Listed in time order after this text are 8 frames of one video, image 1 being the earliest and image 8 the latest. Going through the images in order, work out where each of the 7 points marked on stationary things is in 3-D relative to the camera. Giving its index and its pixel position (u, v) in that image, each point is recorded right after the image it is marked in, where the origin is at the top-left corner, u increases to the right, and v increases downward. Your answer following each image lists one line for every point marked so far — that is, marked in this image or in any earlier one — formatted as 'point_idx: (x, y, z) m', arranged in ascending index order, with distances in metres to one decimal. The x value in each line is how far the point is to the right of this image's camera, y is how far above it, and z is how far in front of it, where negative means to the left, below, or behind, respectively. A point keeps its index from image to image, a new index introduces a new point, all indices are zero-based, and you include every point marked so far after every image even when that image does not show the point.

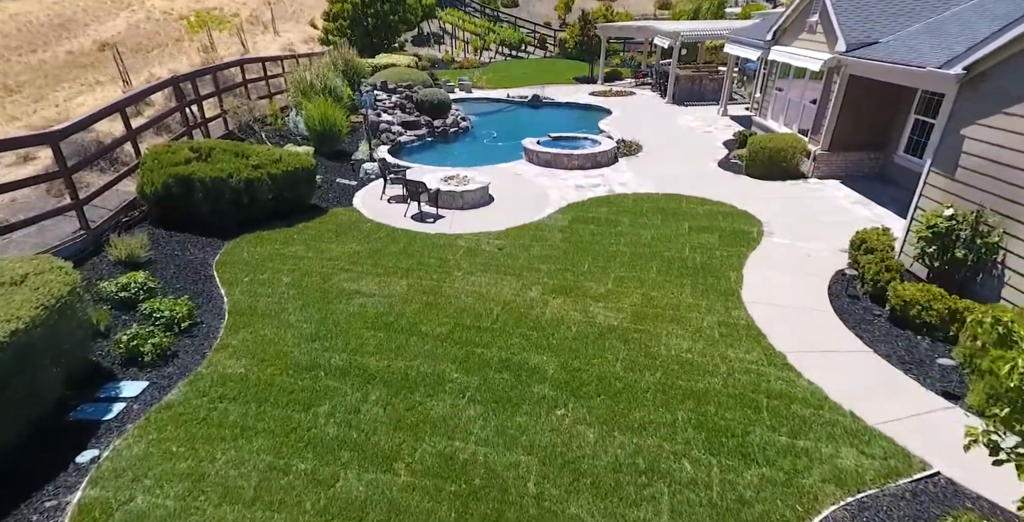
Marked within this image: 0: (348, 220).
0: (-3.3, +0.8, +10.0) m
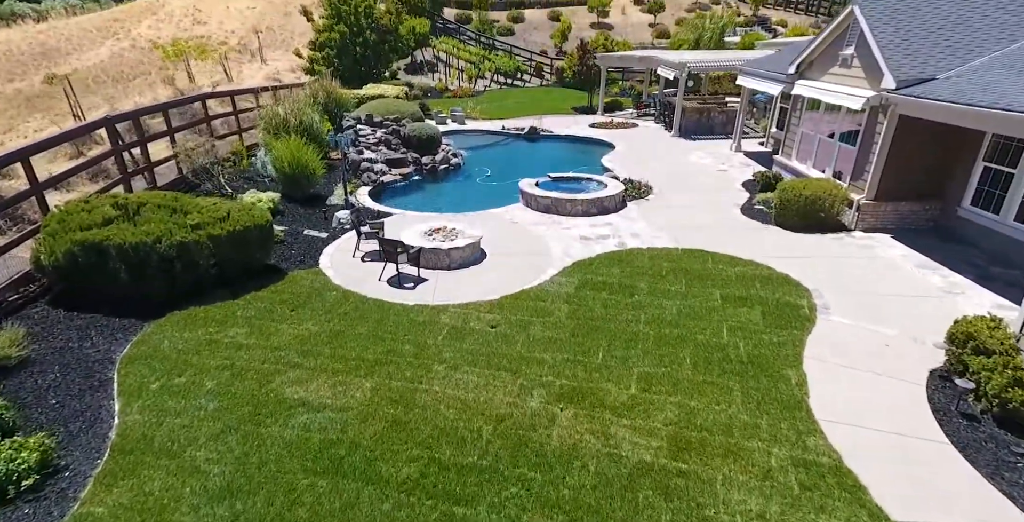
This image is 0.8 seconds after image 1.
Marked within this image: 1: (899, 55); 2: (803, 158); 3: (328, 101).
0: (-3.4, -0.4, +8.3) m
1: (+7.3, +4.0, +9.4) m
2: (+7.8, +2.7, +13.3) m
3: (-6.8, +5.8, +18.0) m
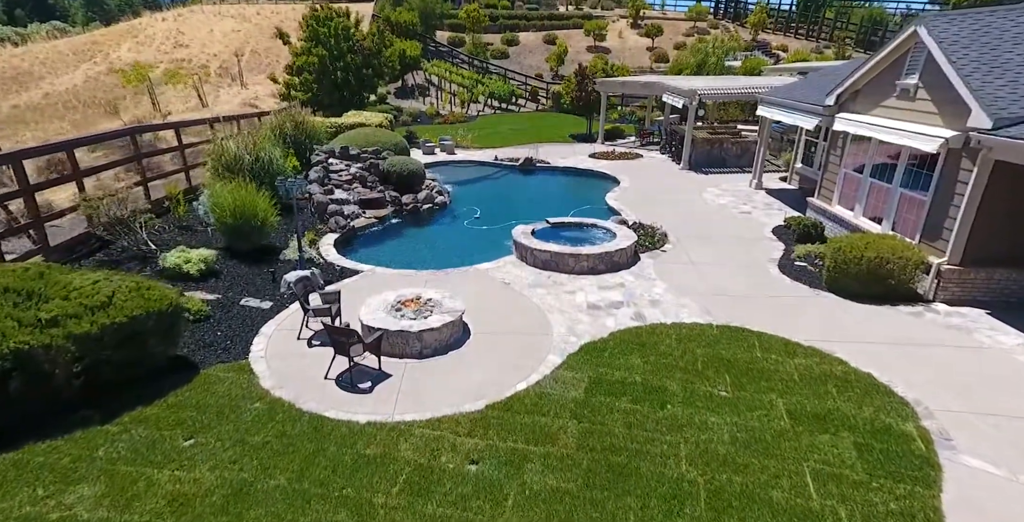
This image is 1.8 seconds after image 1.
0: (-3.5, -1.6, +6.1) m
1: (+7.2, +2.7, +7.4) m
2: (+7.6, +1.3, +11.3) m
3: (-7.0, +4.2, +16.0) m
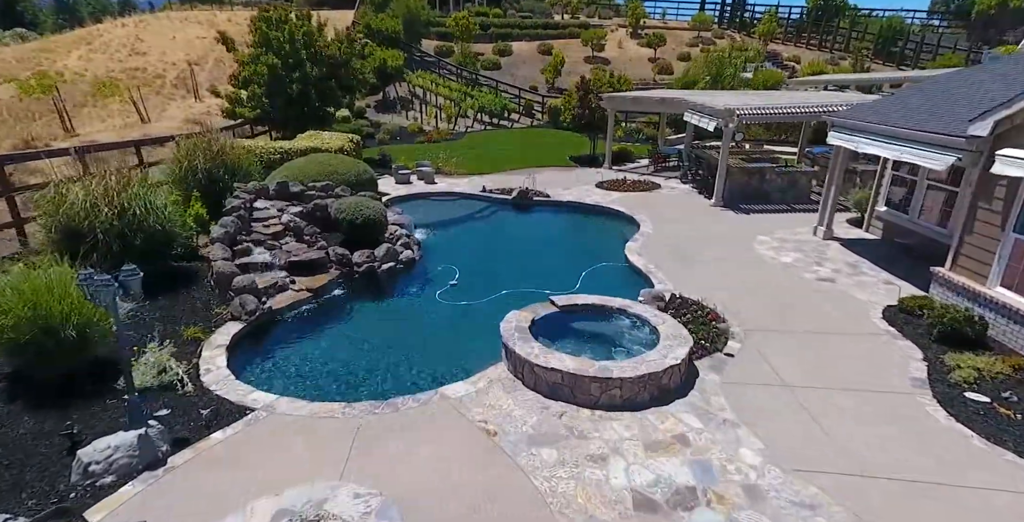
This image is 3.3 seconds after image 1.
0: (-3.6, -3.2, +1.9) m
1: (+7.1, +1.1, +3.5) m
2: (+7.4, -0.4, +7.3) m
3: (-7.3, +2.4, +11.9) m
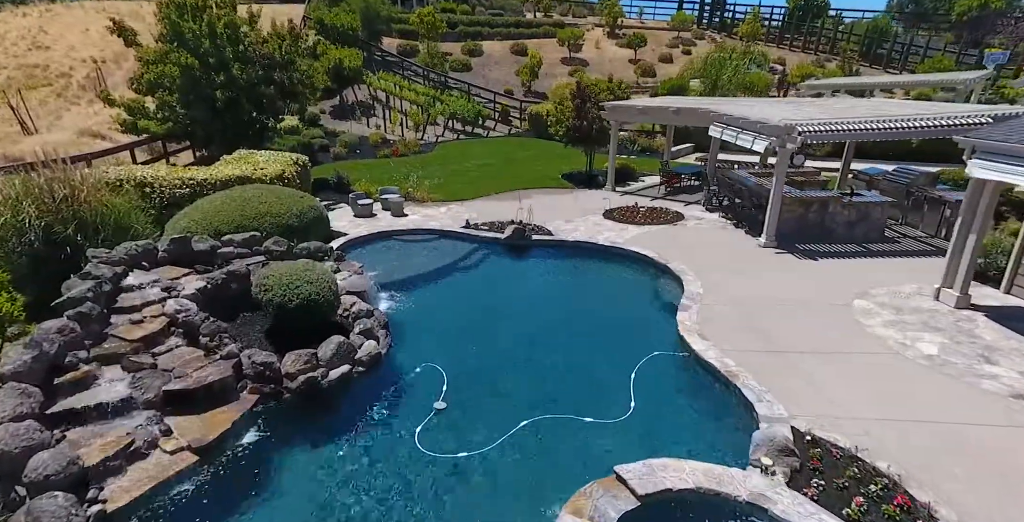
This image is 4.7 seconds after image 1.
0: (-2.7, -4.8, -2.3) m
1: (+7.8, -0.3, +0.1) m
2: (+7.9, -1.7, +3.9) m
3: (-7.1, +0.7, +7.5) m
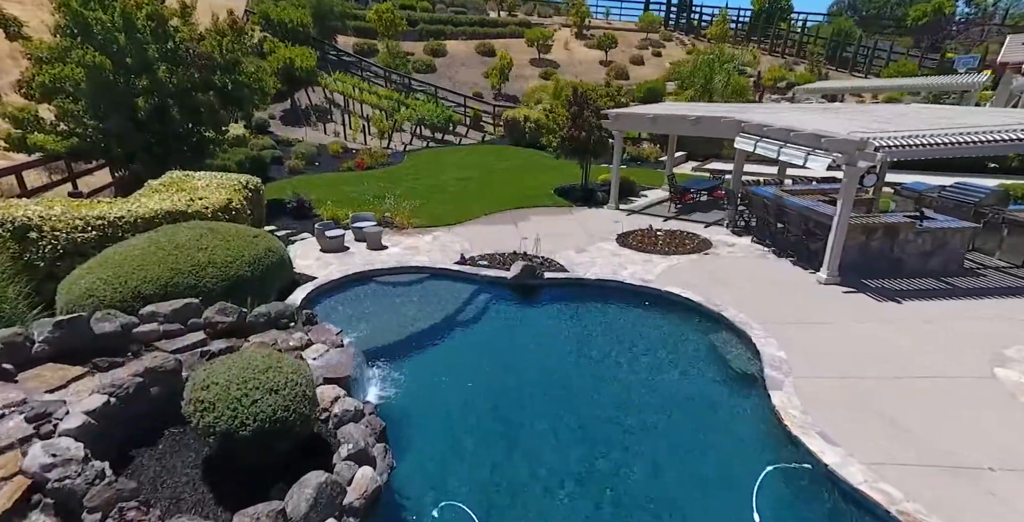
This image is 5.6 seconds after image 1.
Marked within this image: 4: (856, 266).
0: (-0.9, -5.9, -5.0) m
1: (+9.2, -1.0, -1.8) m
2: (+9.0, -2.5, +2.0) m
3: (-6.3, -0.6, +4.4) m
4: (+7.6, -0.1, +10.8) m
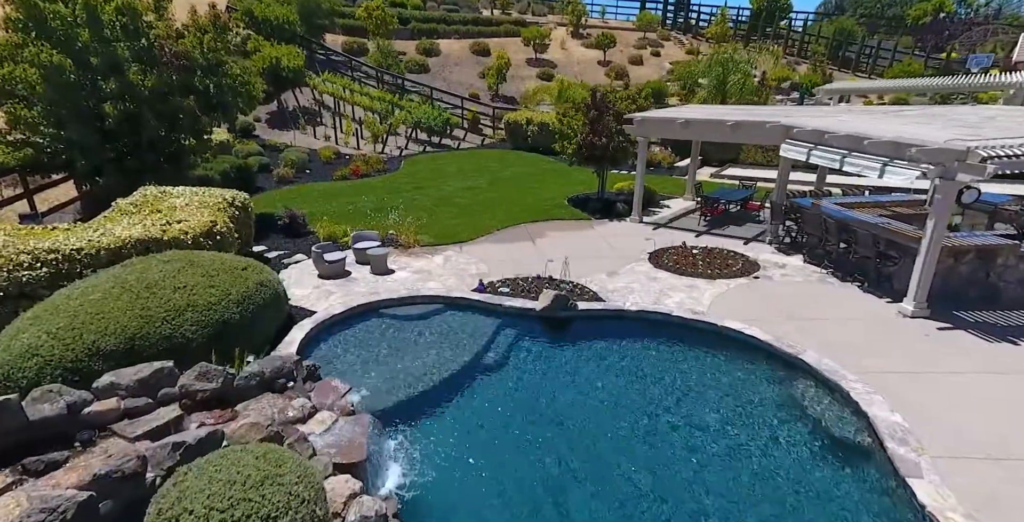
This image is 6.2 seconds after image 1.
0: (+0.1, -6.5, -6.5) m
1: (+10.1, -1.6, -3.1) m
2: (+9.9, -3.1, +0.7) m
3: (-5.5, -1.2, +2.7) m
4: (+8.2, -0.7, +9.4) m
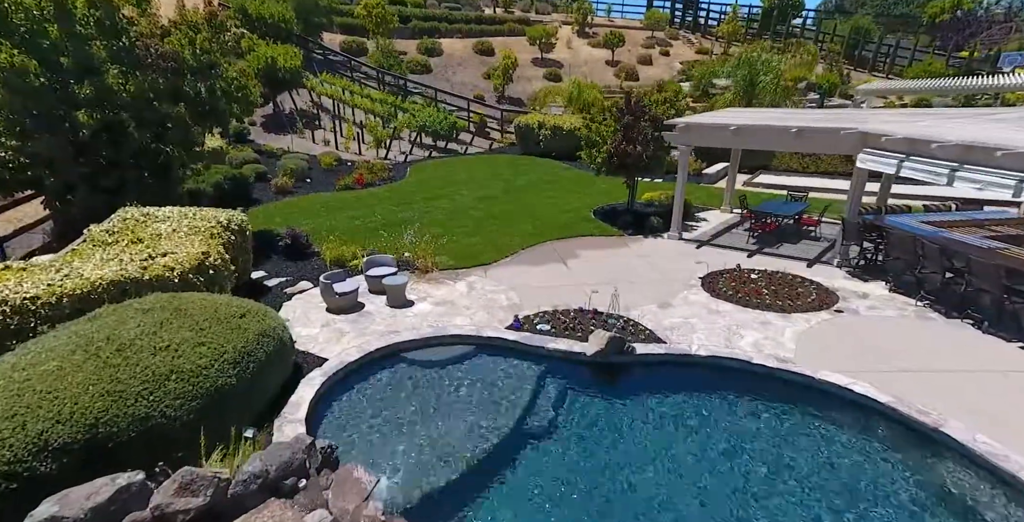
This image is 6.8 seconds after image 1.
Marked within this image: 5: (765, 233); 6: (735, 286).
0: (+1.1, -7.1, -8.2) m
1: (+11.1, -2.2, -4.7) m
2: (+10.8, -3.7, -0.9) m
3: (-4.6, -1.9, +1.1) m
4: (+9.1, -1.3, +7.9) m
5: (+7.4, +0.7, +13.6) m
6: (+5.1, -0.7, +11.0) m
